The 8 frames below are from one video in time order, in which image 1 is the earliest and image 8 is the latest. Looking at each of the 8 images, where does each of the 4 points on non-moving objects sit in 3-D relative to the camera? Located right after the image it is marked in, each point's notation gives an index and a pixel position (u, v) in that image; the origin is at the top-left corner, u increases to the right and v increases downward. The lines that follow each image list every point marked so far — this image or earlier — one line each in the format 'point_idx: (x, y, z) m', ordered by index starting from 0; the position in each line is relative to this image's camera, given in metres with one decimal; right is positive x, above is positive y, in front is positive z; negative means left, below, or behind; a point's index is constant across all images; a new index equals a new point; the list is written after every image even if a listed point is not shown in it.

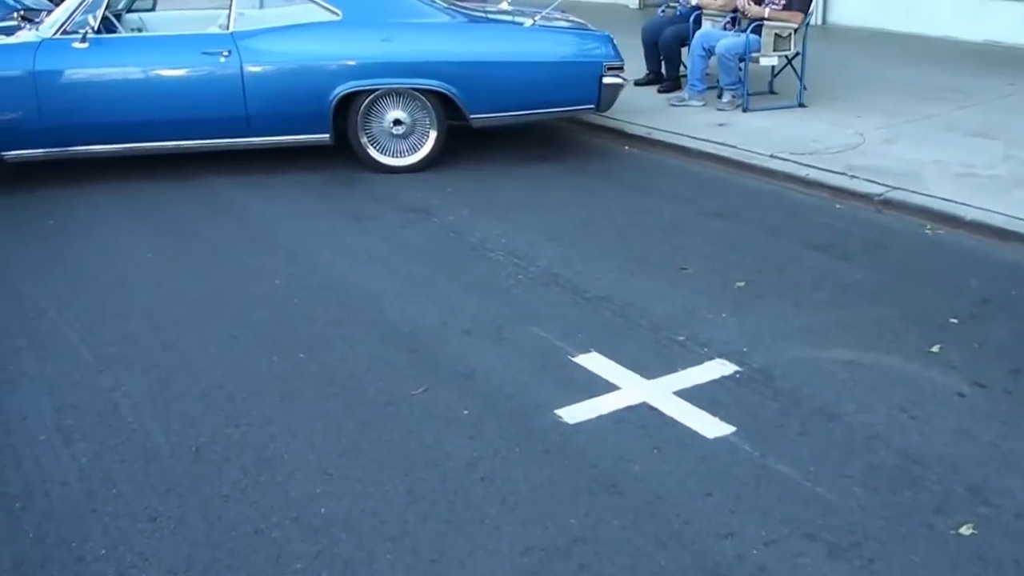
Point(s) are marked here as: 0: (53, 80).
0: (-3.3, +1.4, +7.6) m
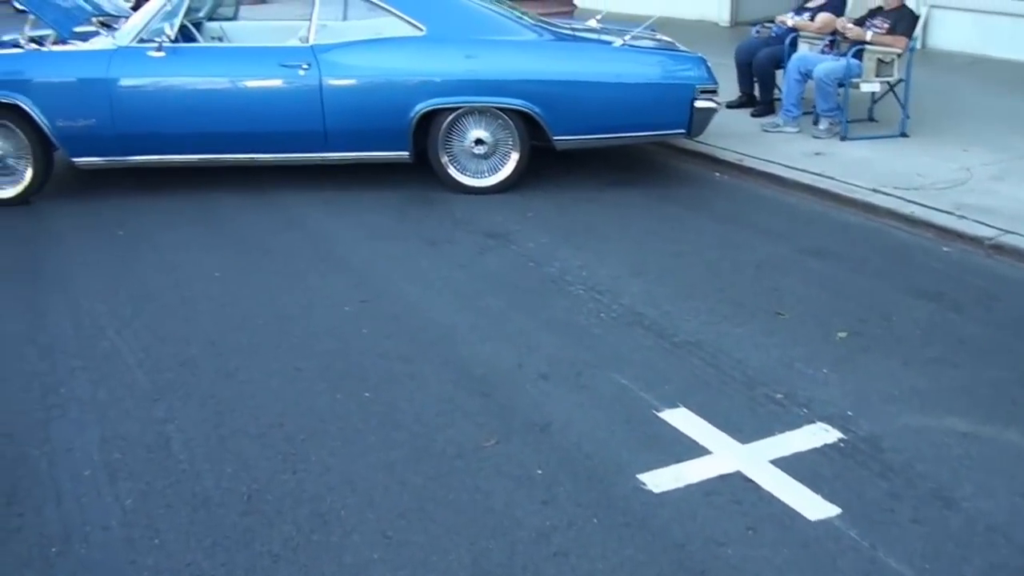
0: (-2.7, +1.4, +7.5) m
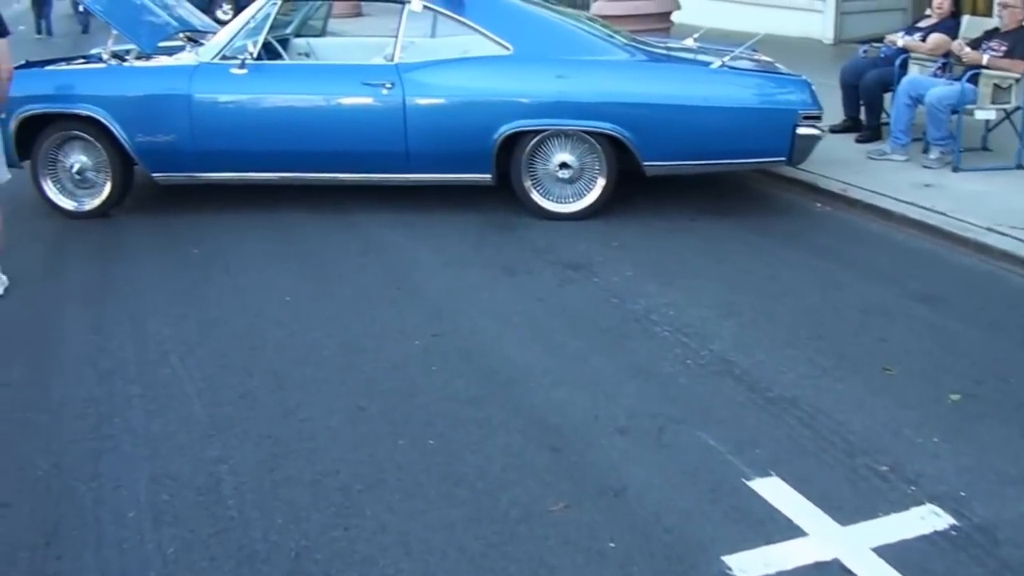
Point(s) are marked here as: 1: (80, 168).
0: (-2.1, +1.3, +7.3) m
1: (-3.1, +0.8, +7.6) m
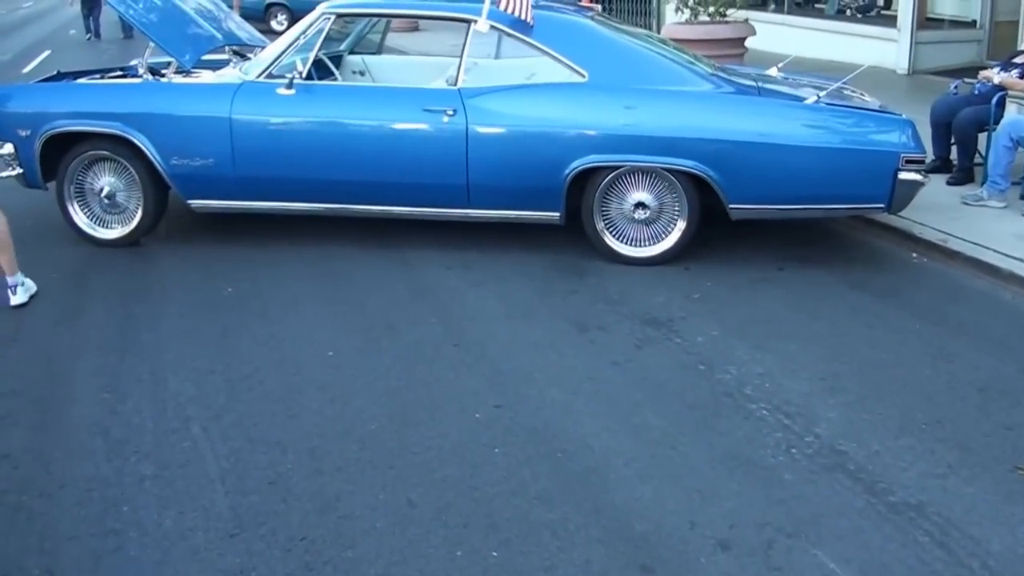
0: (-1.6, +1.0, +6.7) m
1: (-2.7, +0.6, +7.0) m
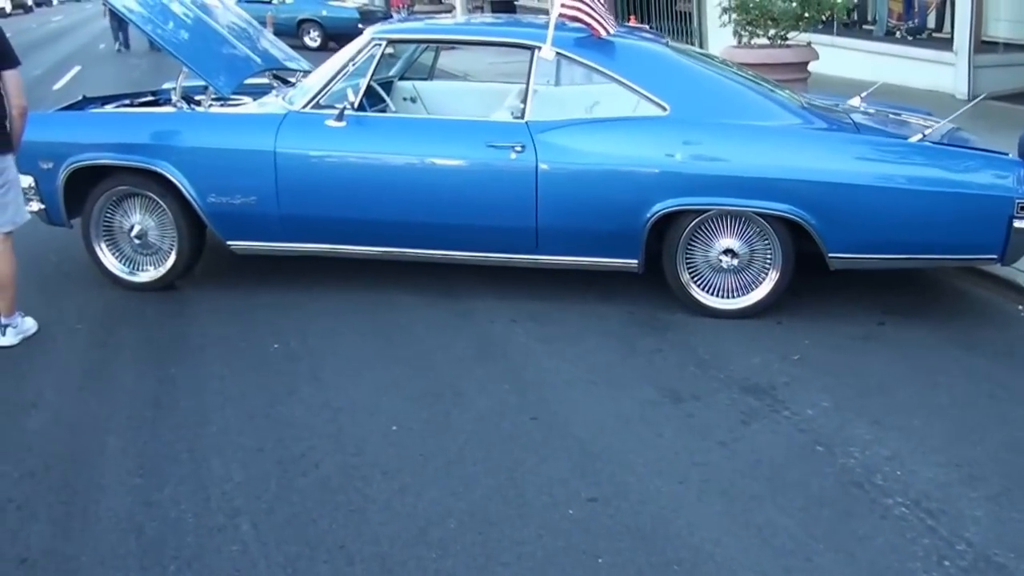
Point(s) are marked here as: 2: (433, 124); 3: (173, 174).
0: (-1.2, +0.7, +6.1) m
1: (-2.2, +0.3, +6.5) m
2: (-0.5, +0.9, +6.1) m
3: (-2.0, +0.7, +6.2) m
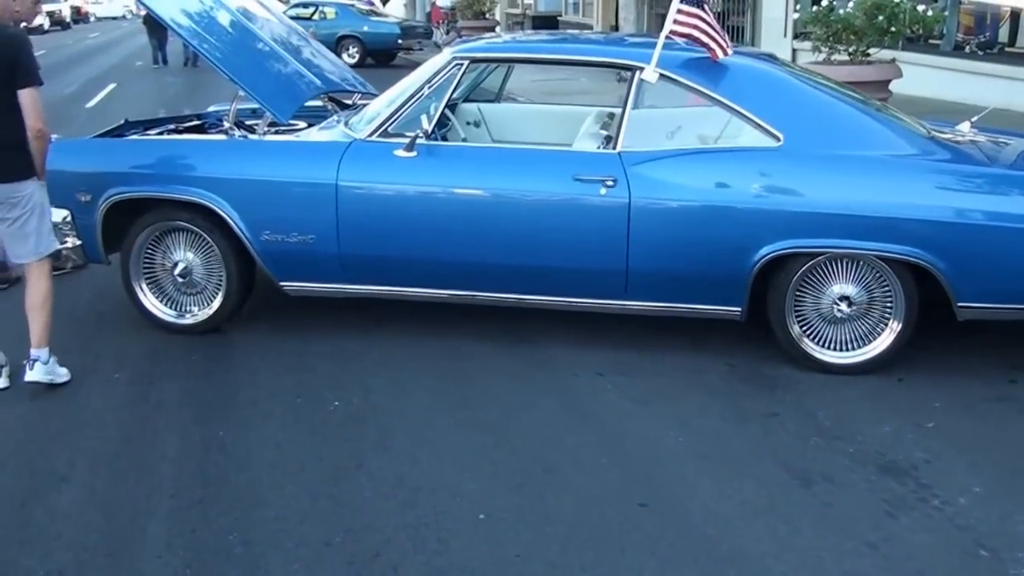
0: (-0.8, +0.5, +5.5) m
1: (-1.8, +0.1, +5.8) m
2: (0.0, +0.7, +5.5) m
3: (-1.5, +0.4, +5.6) m
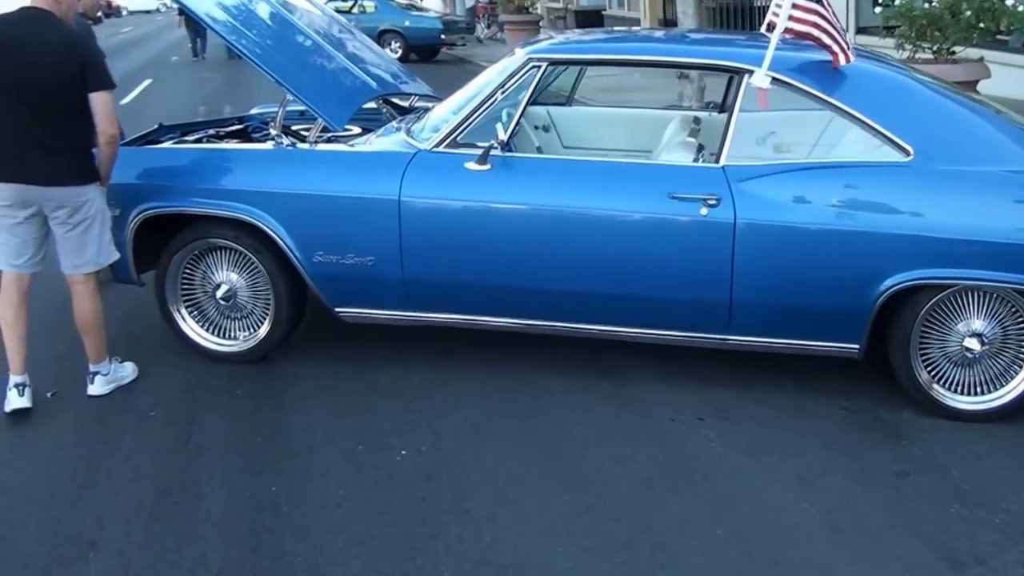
0: (-0.4, +0.3, +4.9) m
1: (-1.4, 0.0, +5.2) m
2: (+0.4, +0.5, +4.8) m
3: (-1.1, +0.3, +5.0) m
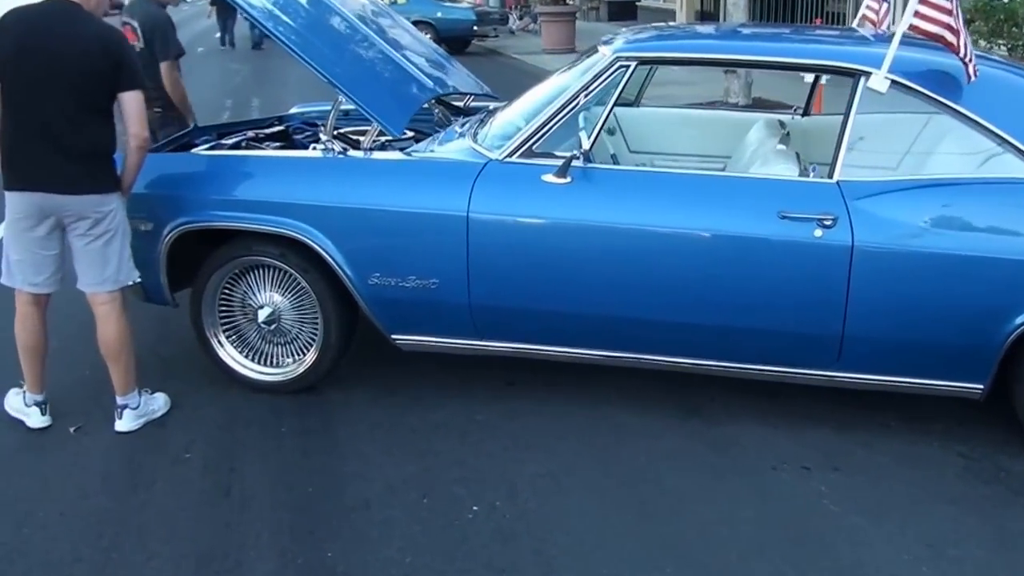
0: (-0.1, +0.2, +4.3) m
1: (-1.1, -0.1, +4.7) m
2: (+0.7, +0.4, +4.2) m
3: (-0.8, +0.2, +4.4) m
